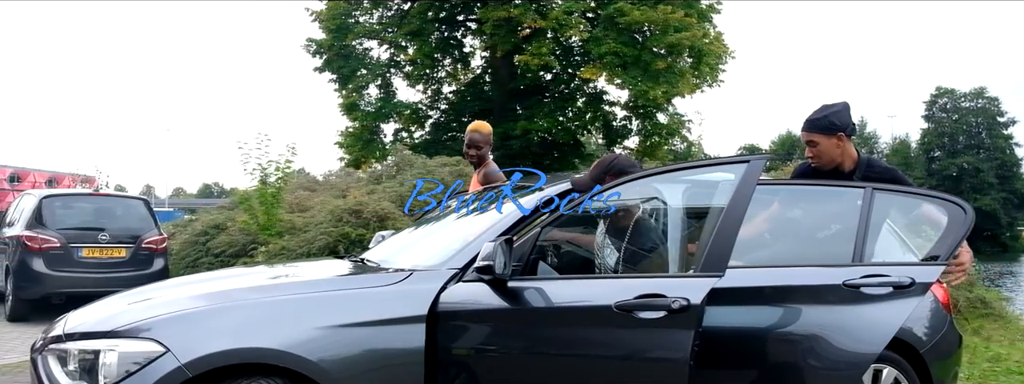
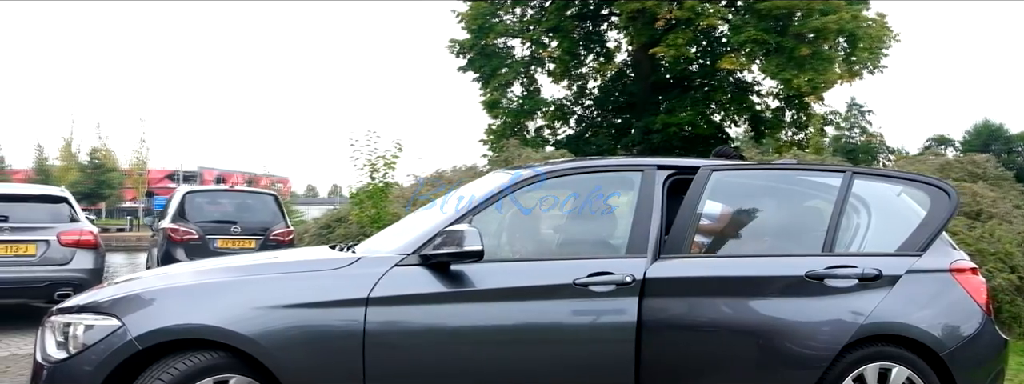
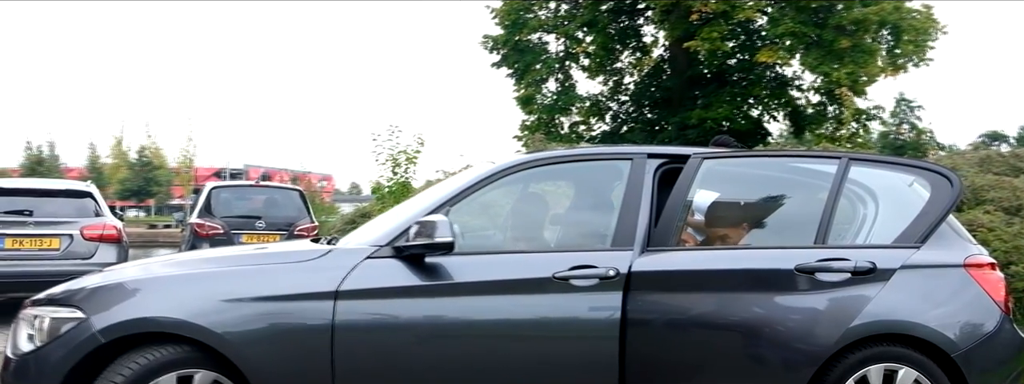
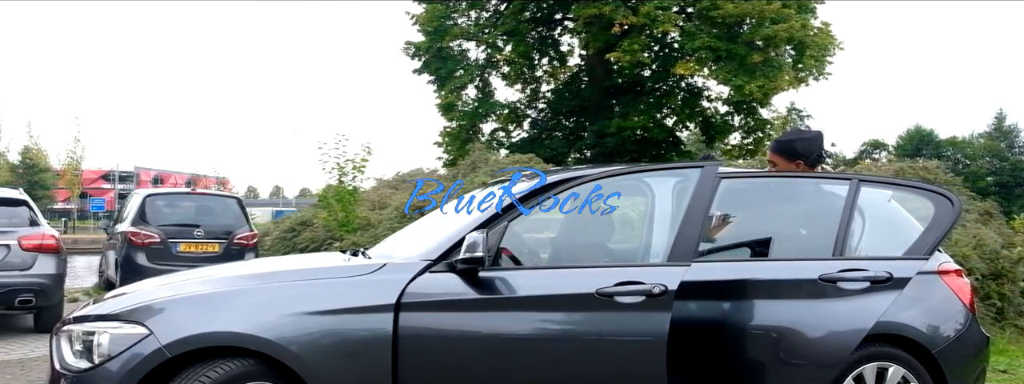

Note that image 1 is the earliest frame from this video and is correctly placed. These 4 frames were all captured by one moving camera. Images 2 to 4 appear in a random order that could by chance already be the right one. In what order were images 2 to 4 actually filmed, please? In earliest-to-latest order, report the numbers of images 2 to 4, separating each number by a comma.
4, 2, 3
